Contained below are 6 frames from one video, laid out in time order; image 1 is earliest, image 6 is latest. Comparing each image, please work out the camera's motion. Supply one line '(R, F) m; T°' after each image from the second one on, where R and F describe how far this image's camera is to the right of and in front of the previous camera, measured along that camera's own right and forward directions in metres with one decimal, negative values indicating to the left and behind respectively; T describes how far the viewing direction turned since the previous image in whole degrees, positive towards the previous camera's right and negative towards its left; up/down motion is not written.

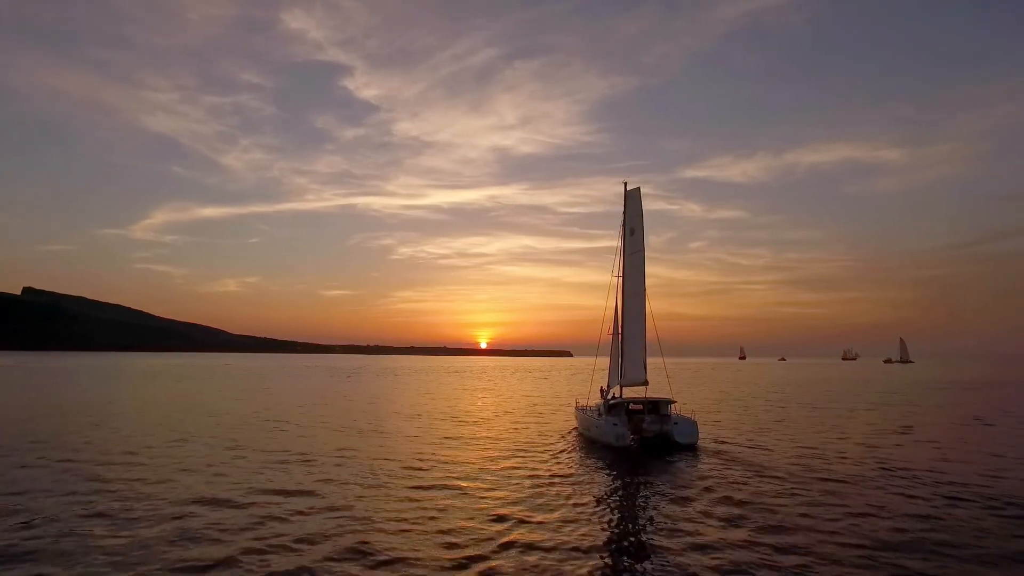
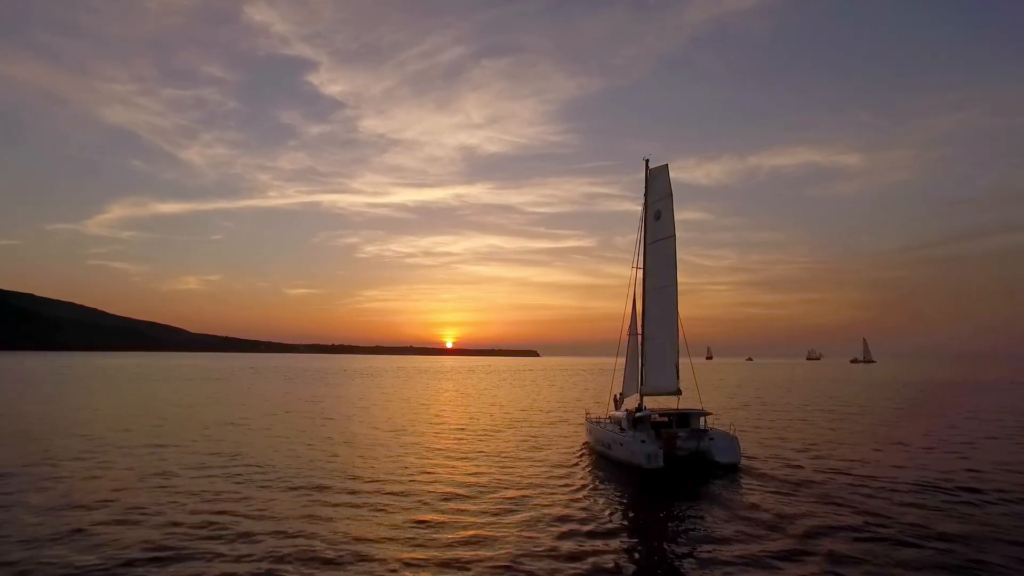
(-2.3, +1.1) m; +3°
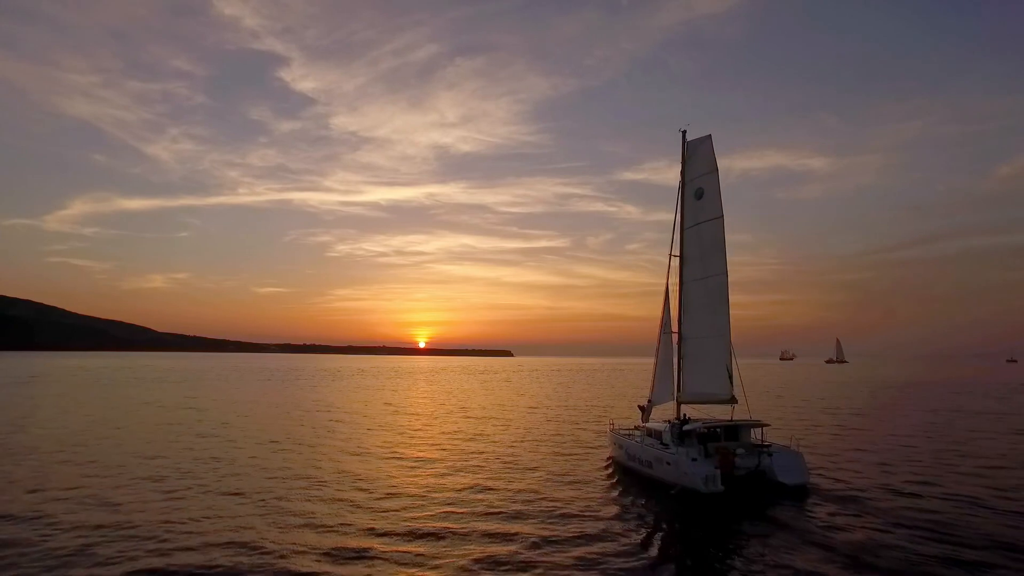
(-1.4, +2.4) m; +2°
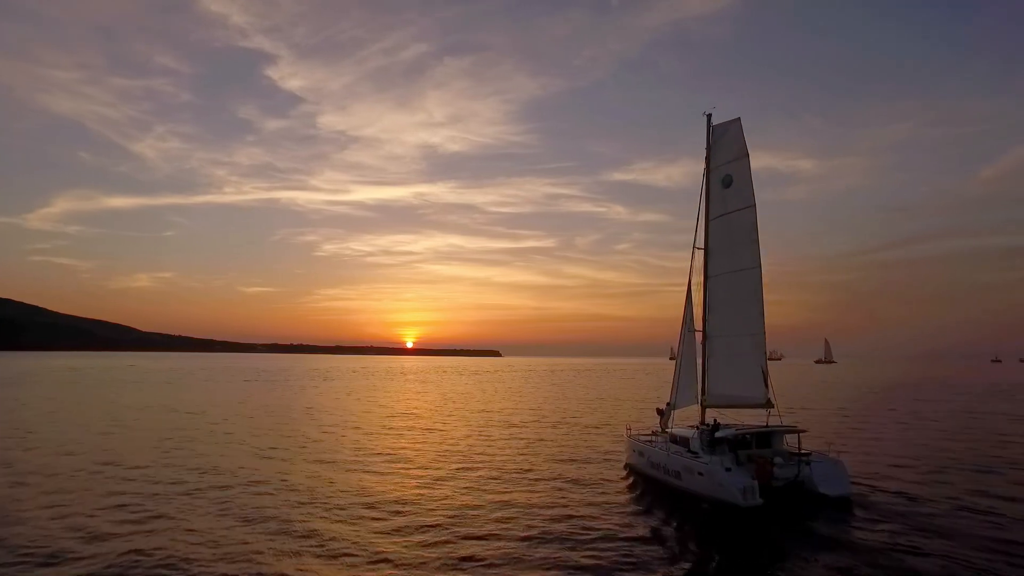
(-0.9, +0.1) m; +1°
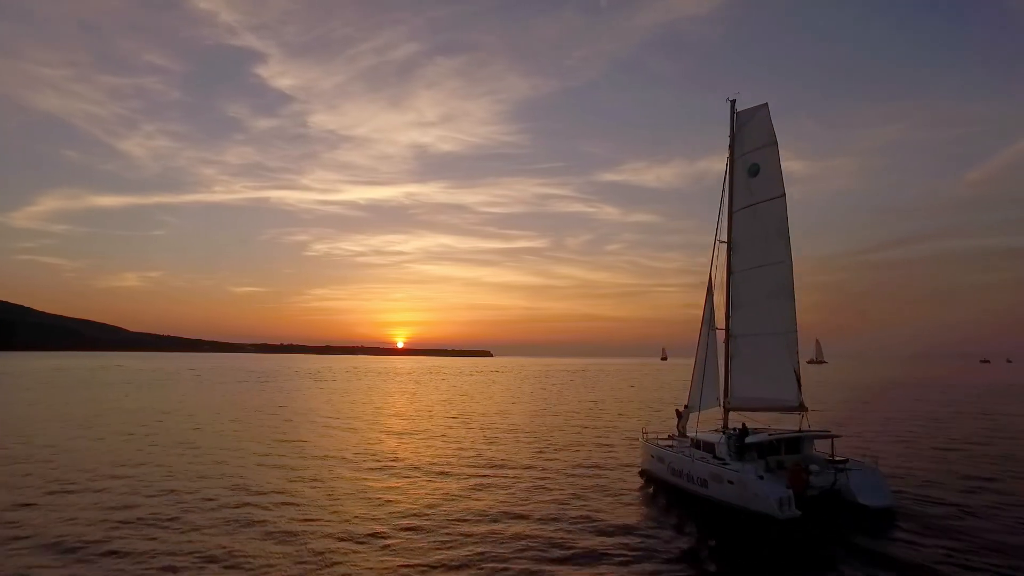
(-0.4, +0.5) m; +1°
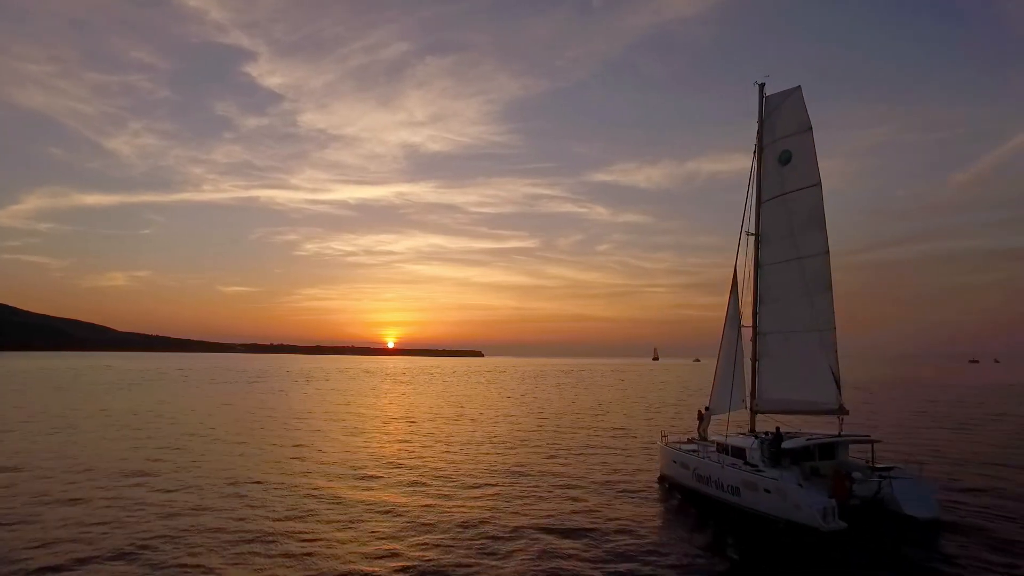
(-0.4, +0.1) m; +1°
